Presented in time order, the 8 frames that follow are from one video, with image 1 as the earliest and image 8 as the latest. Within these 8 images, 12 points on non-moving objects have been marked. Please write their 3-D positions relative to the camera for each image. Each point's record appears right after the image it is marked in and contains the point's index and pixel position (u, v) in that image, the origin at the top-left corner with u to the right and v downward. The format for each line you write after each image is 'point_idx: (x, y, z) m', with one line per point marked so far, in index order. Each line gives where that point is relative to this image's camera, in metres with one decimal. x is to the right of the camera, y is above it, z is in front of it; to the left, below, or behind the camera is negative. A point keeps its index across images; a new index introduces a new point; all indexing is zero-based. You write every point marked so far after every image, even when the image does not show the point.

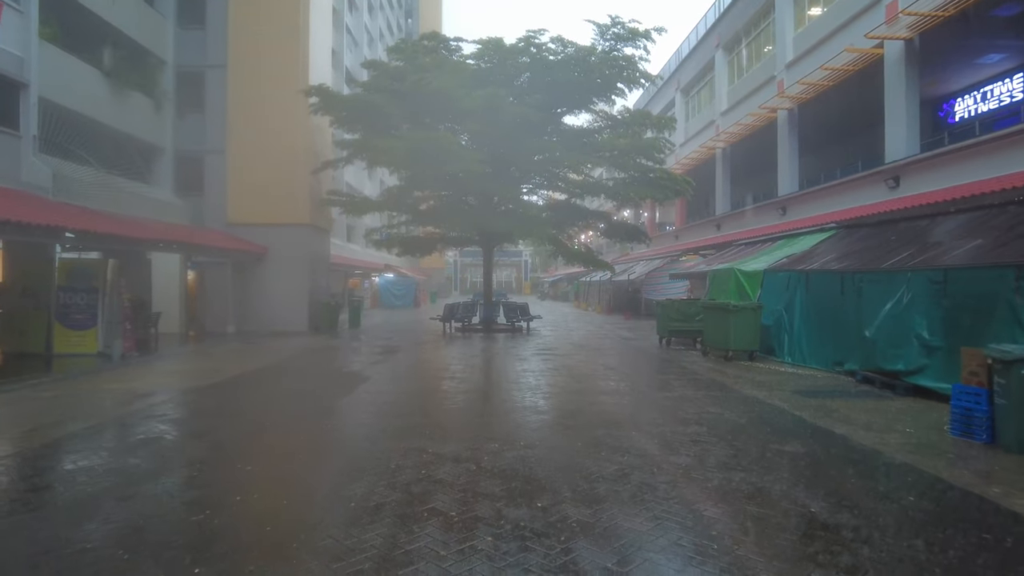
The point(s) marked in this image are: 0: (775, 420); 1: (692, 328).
0: (+2.8, -1.4, +7.1) m
1: (+4.1, -0.9, +15.3) m
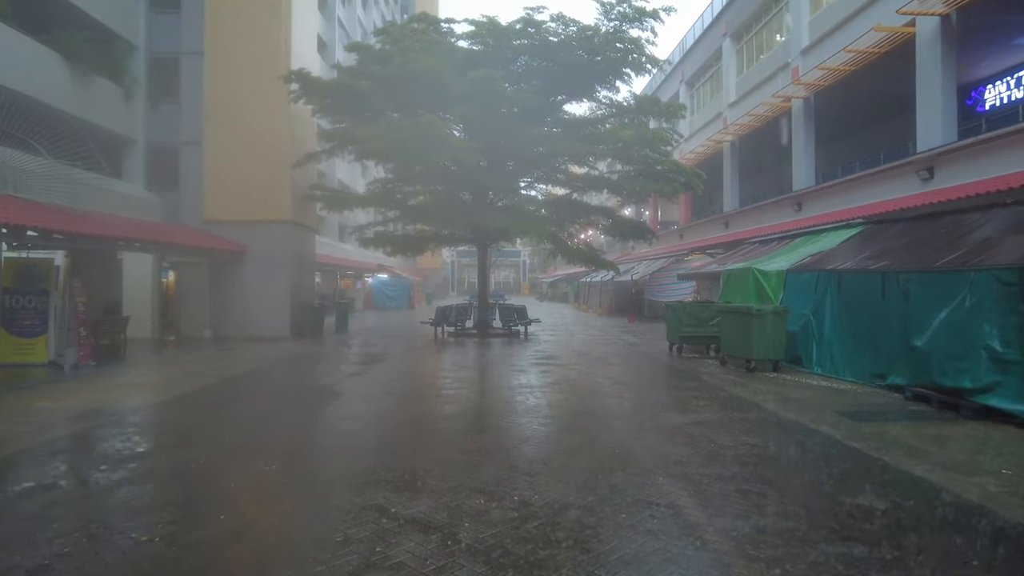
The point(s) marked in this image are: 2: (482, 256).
0: (+2.7, -1.4, +5.8) m
1: (+4.0, -0.9, +13.9) m
2: (-0.8, +0.9, +19.3) m
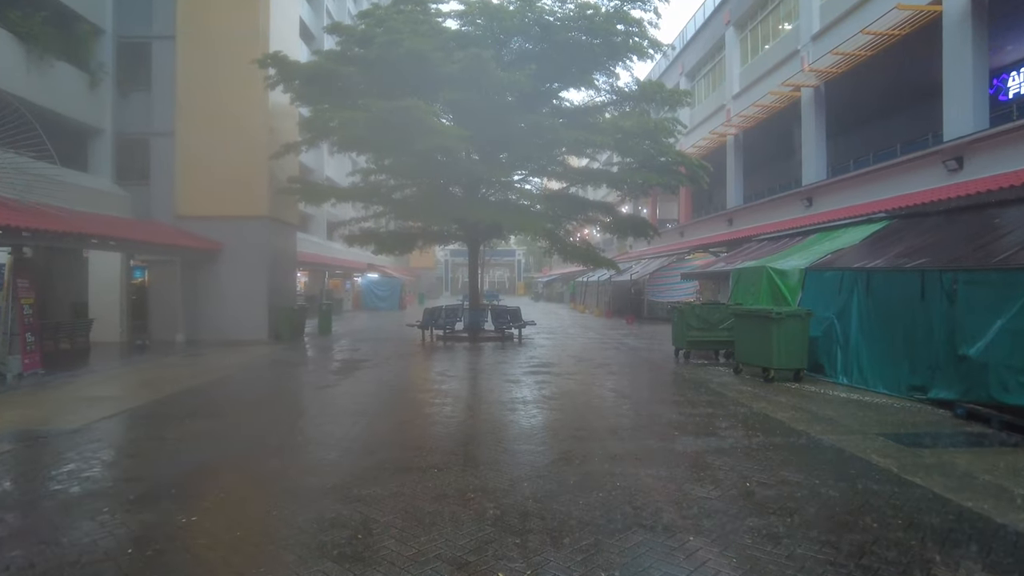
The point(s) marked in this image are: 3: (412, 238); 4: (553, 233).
0: (+2.6, -1.4, +4.6) m
1: (+3.9, -1.0, +12.8) m
2: (-1.0, +0.9, +18.1) m
3: (-2.9, +1.4, +19.4) m
4: (+1.0, +1.4, +17.0) m
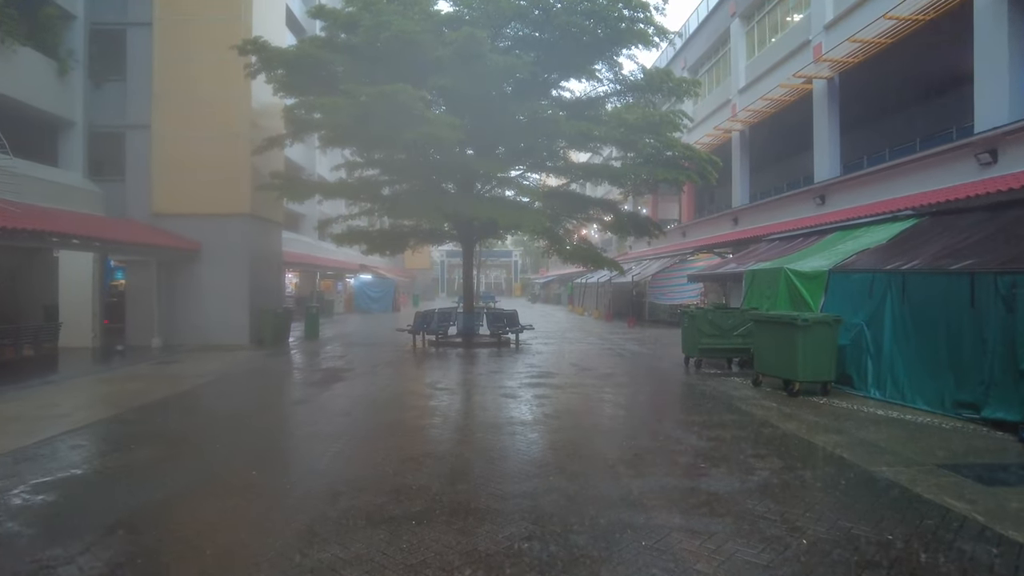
0: (+2.6, -1.5, +3.6) m
1: (+3.8, -1.0, +11.8) m
2: (-1.1, +0.8, +17.1) m
3: (-3.0, +1.4, +18.4) m
4: (+1.0, +1.3, +16.1) m
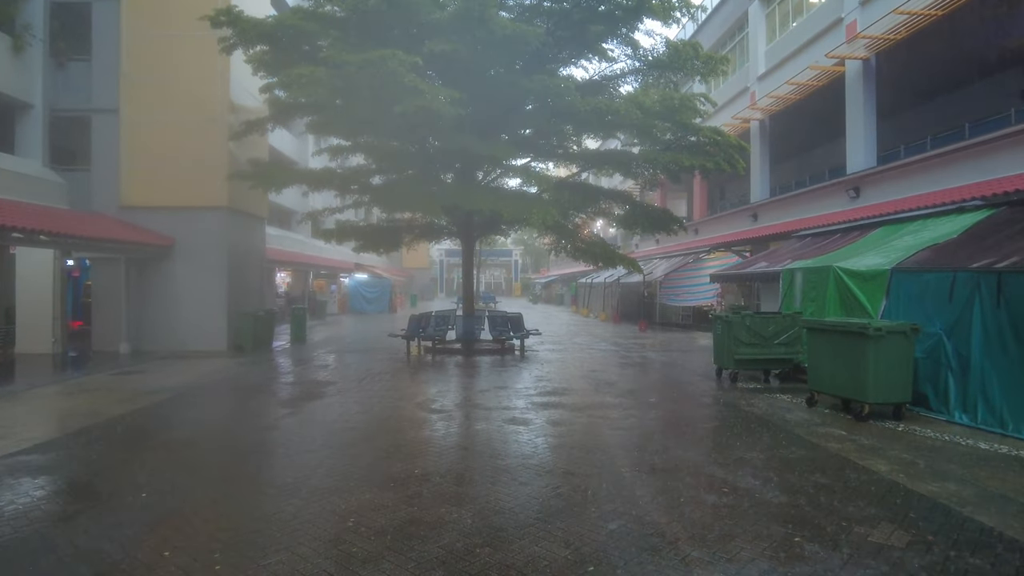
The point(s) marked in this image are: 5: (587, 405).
0: (+2.7, -1.5, +2.1) m
1: (+3.9, -1.0, +10.2) m
2: (-1.0, +0.8, +15.5) m
3: (-2.9, +1.4, +16.8) m
4: (+1.1, +1.3, +14.5) m
5: (+1.0, -1.5, +8.8) m
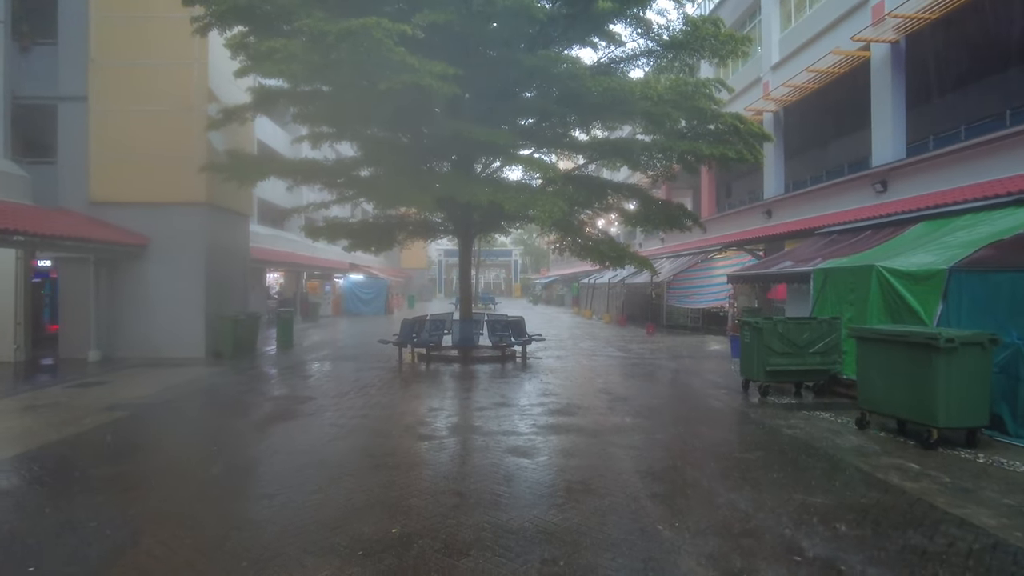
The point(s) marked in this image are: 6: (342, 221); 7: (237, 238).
0: (+2.8, -1.5, +0.9) m
1: (+4.0, -1.1, +9.1) m
2: (-1.0, +0.8, +14.4) m
3: (-2.9, +1.3, +15.6) m
4: (+1.1, +1.3, +13.3) m
5: (+1.0, -1.6, +7.7) m
6: (-3.9, +1.5, +15.3) m
7: (-6.8, +1.2, +16.6) m
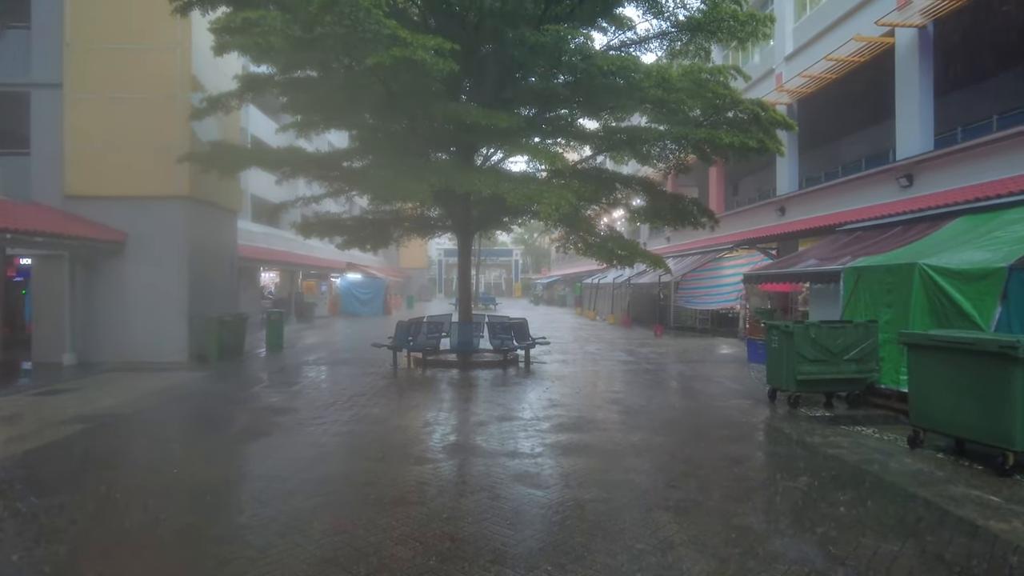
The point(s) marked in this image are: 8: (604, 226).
0: (+2.8, -1.5, 0.0) m
1: (+4.0, -1.1, +8.2) m
2: (-0.9, +0.8, +13.5) m
3: (-2.8, +1.3, +14.8) m
4: (+1.1, +1.3, +12.4) m
5: (+1.1, -1.6, +6.8) m
6: (-3.8, +1.5, +14.4) m
7: (-6.7, +1.2, +15.7) m
8: (+2.0, +1.3, +14.4) m
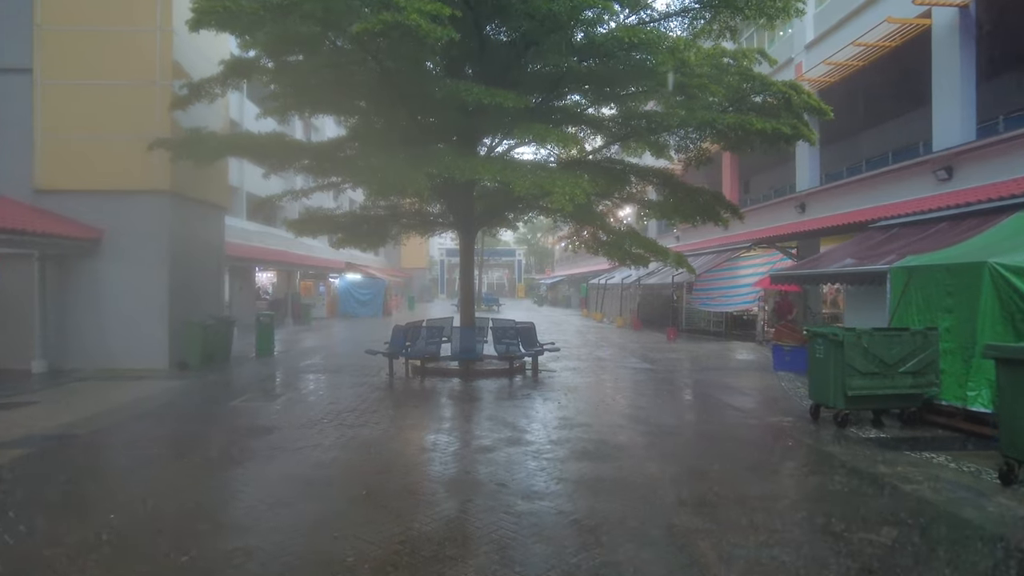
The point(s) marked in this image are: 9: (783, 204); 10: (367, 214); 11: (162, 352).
0: (+2.9, -1.6, -1.0) m
1: (+4.1, -1.1, +7.1) m
2: (-0.8, +0.8, +12.5) m
3: (-2.7, +1.3, +13.7) m
4: (+1.2, +1.3, +11.4) m
5: (+1.2, -1.6, +5.7) m
6: (-3.7, +1.5, +13.4) m
7: (-6.6, +1.2, +14.7) m
8: (+2.1, +1.3, +13.3) m
9: (+7.8, +2.4, +19.4) m
10: (-2.9, +1.5, +13.5) m
11: (-6.7, -1.2, +12.8) m
